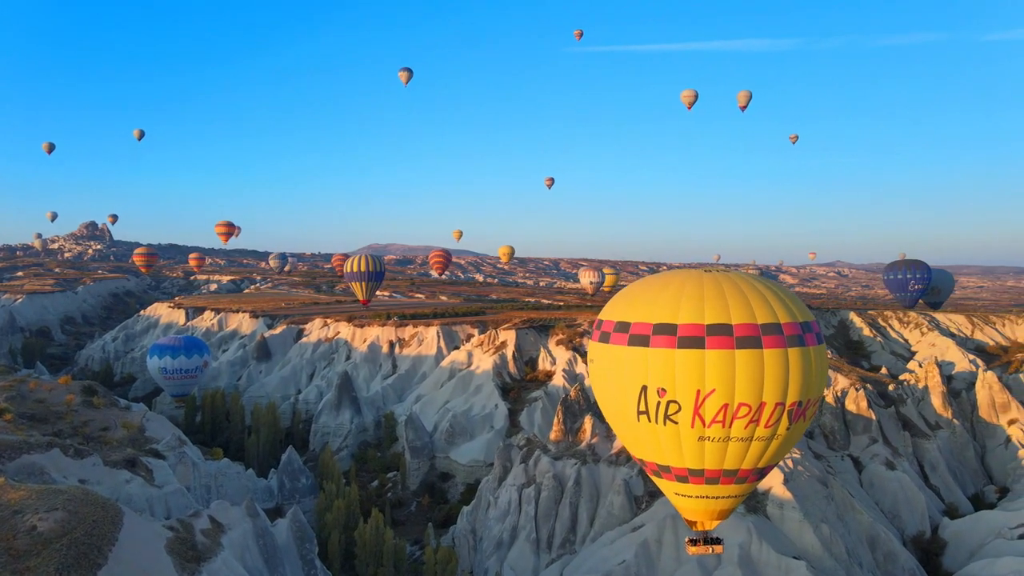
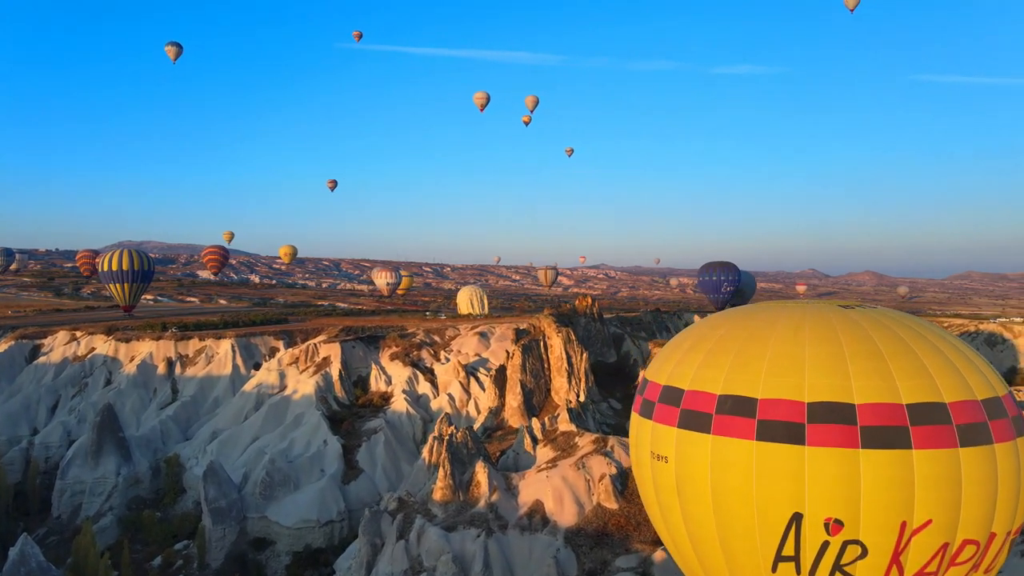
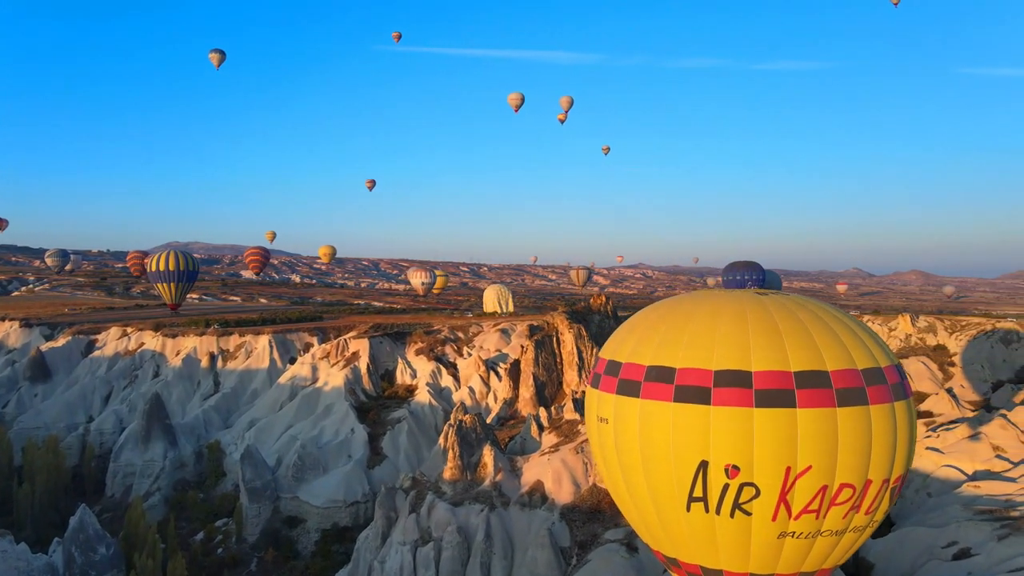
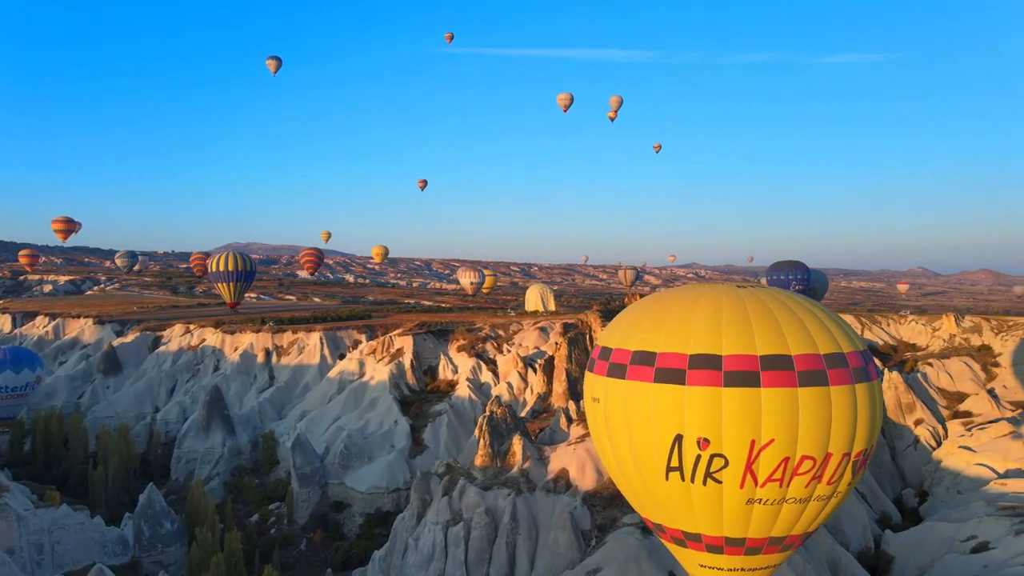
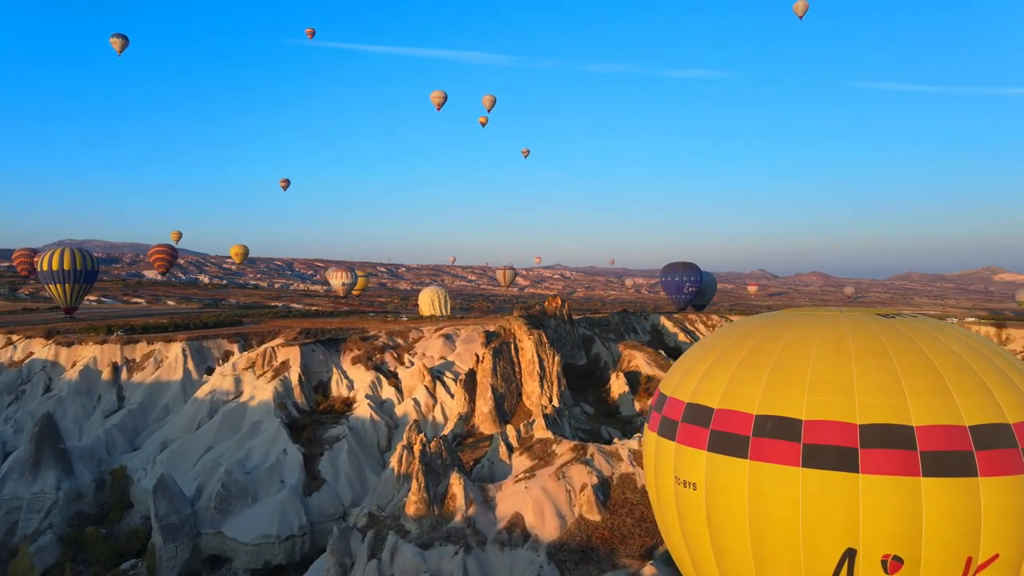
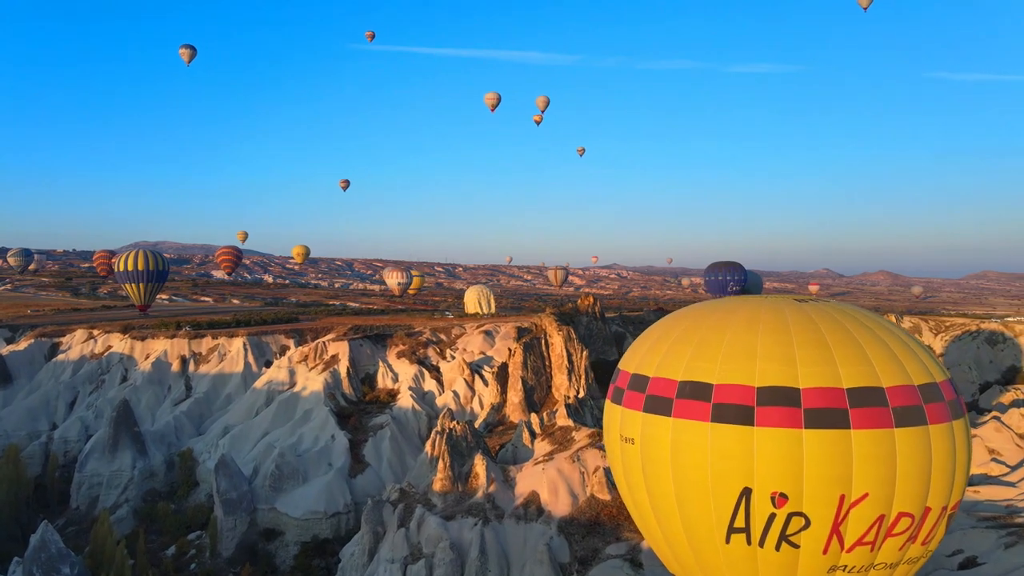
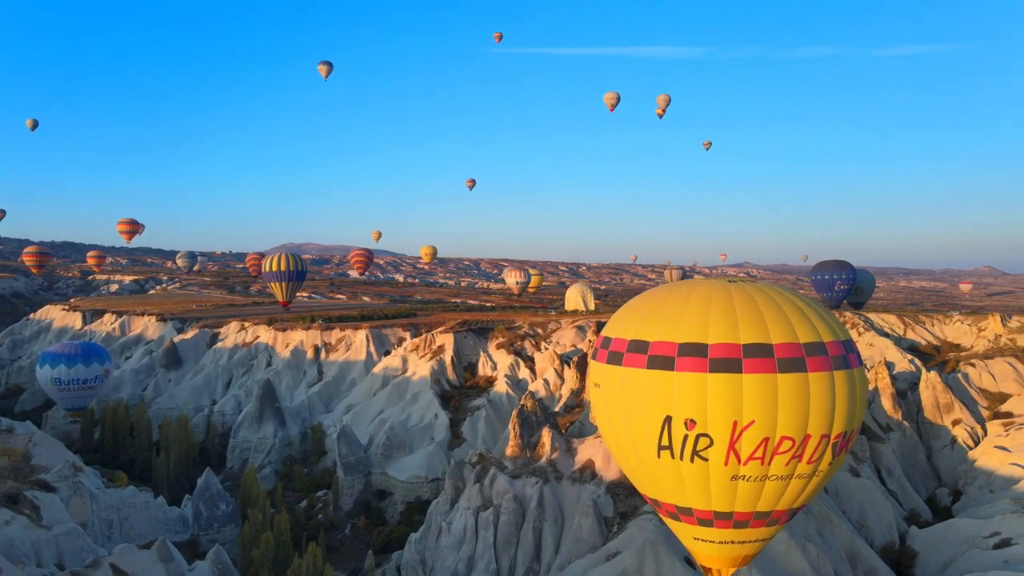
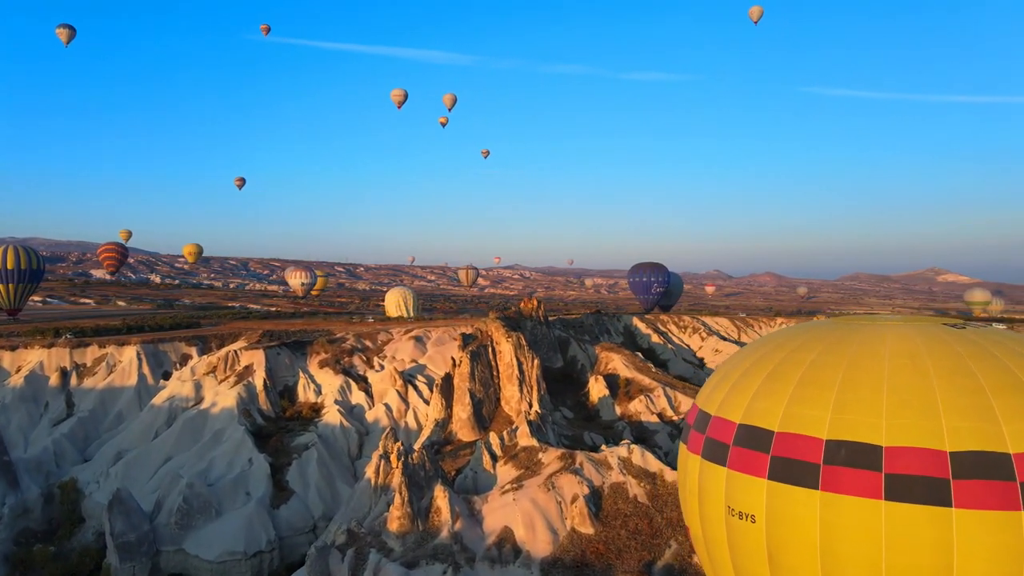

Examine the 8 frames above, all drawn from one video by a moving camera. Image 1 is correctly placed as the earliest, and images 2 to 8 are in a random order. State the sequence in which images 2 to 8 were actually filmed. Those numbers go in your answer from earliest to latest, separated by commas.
7, 4, 3, 6, 2, 5, 8
